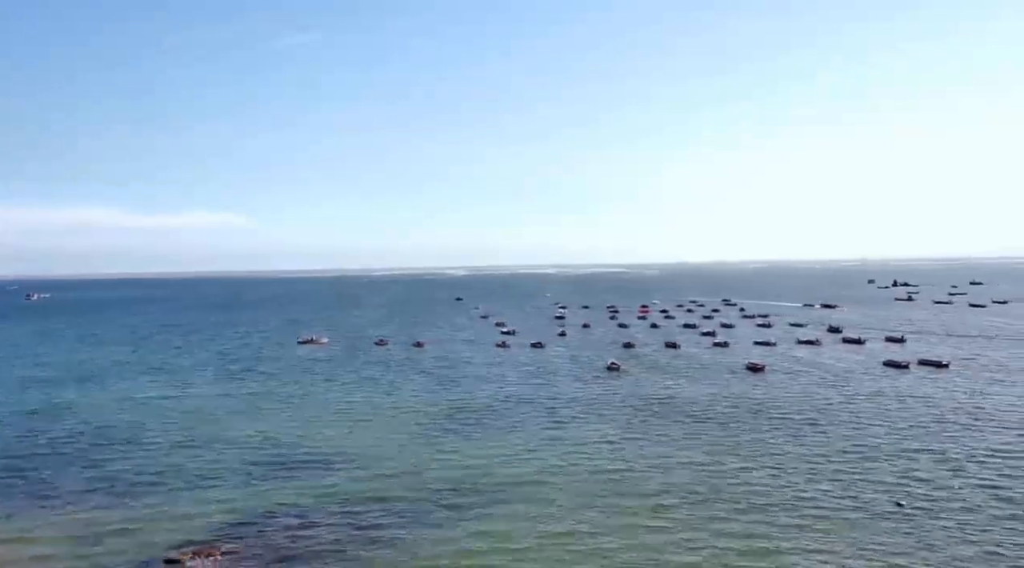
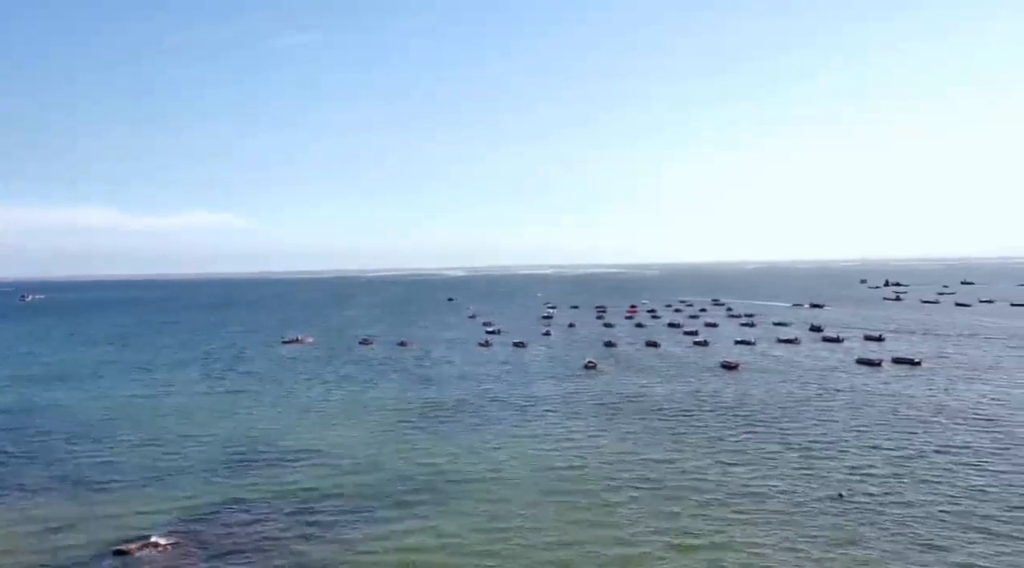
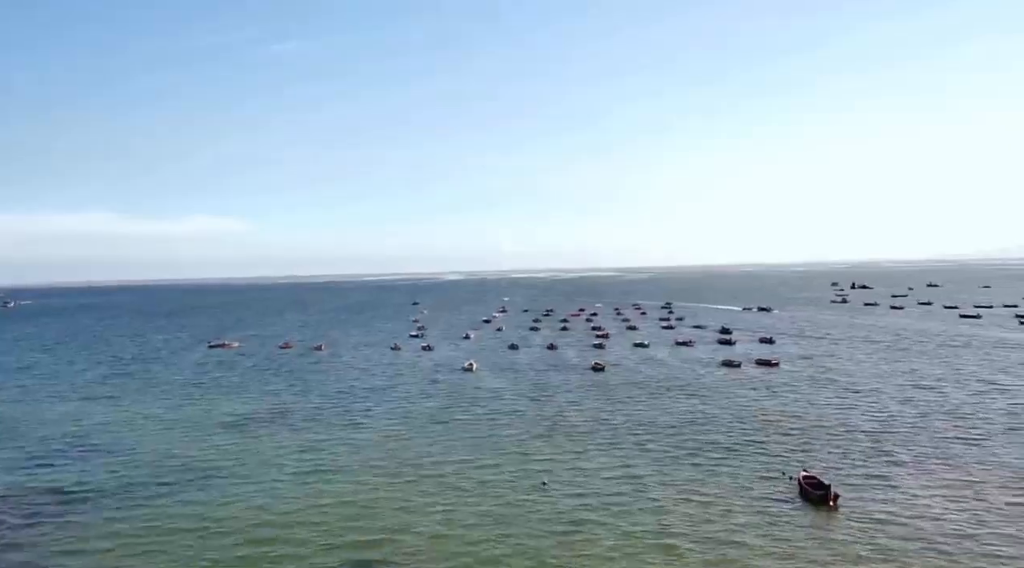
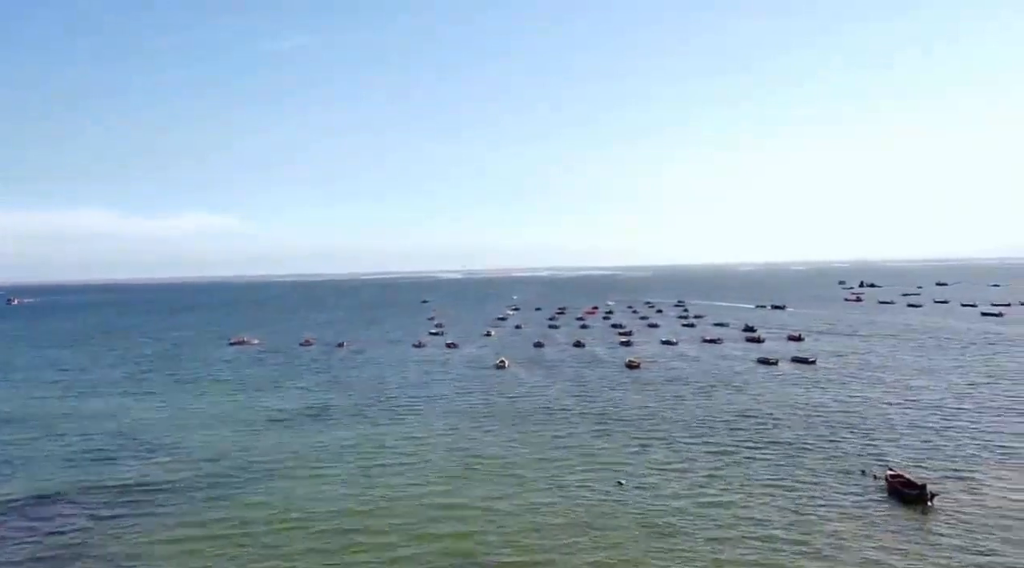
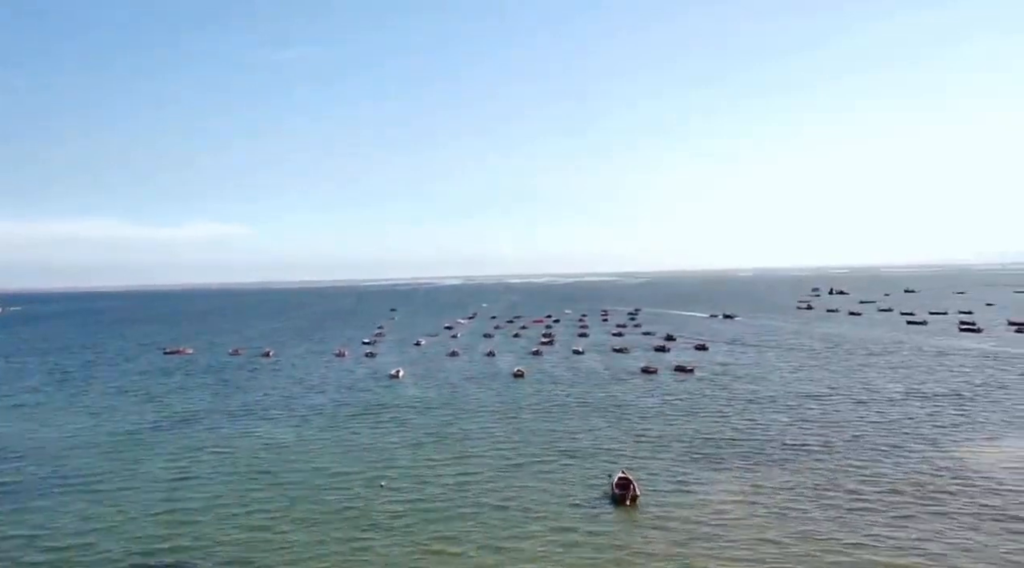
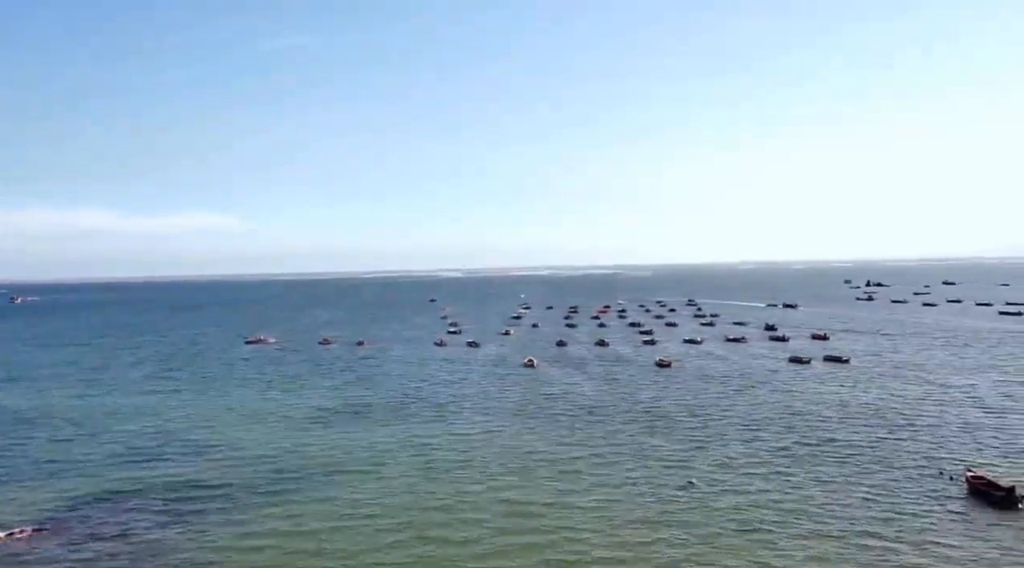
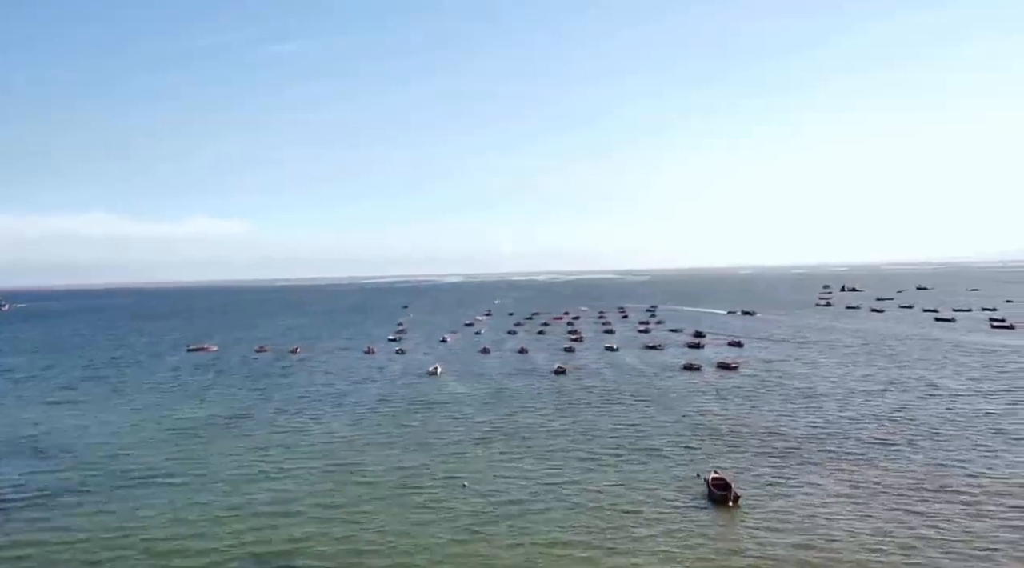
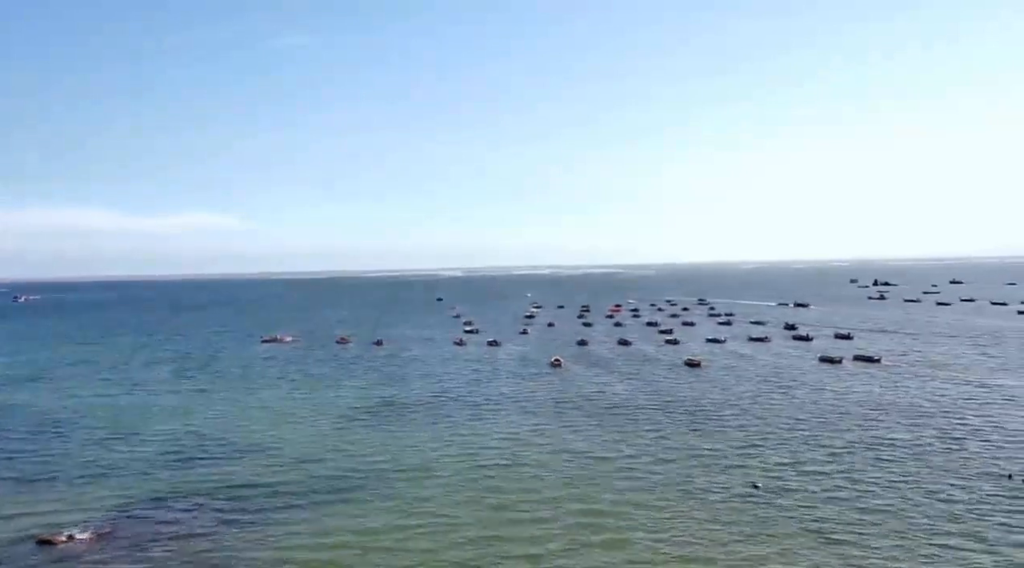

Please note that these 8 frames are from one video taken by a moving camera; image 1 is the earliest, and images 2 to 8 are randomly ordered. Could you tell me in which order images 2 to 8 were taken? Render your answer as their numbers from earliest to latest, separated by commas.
2, 8, 6, 4, 3, 7, 5
